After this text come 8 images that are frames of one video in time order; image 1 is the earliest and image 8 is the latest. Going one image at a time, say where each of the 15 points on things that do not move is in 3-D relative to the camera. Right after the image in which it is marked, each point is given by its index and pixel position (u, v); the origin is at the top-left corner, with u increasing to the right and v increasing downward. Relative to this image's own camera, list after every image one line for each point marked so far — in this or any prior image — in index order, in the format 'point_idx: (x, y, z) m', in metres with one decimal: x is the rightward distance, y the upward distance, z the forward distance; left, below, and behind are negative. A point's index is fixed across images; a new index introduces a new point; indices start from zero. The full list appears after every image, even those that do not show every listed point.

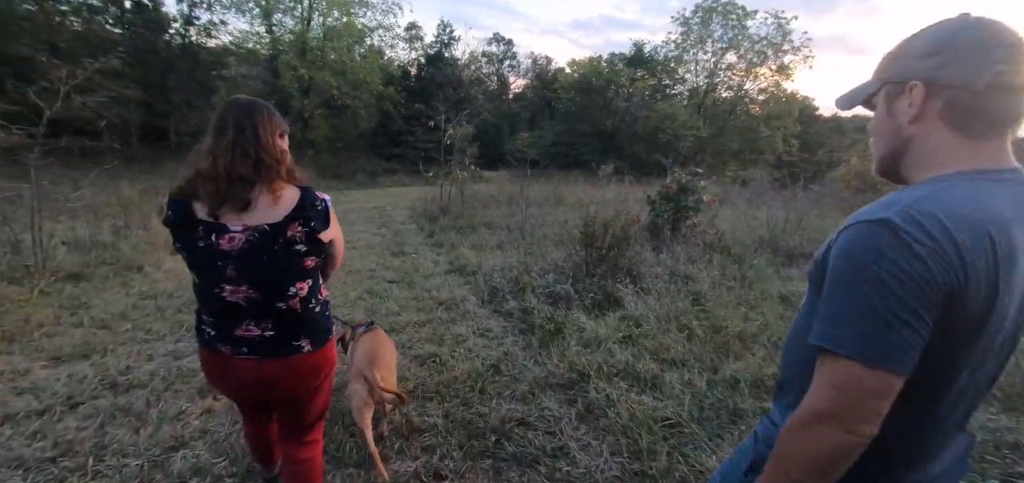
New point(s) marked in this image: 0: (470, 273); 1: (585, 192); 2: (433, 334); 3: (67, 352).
0: (-0.5, -0.4, +5.6) m
1: (+2.5, +1.7, +15.4) m
2: (-0.7, -0.8, +4.0) m
3: (-3.4, -0.8, +3.5) m
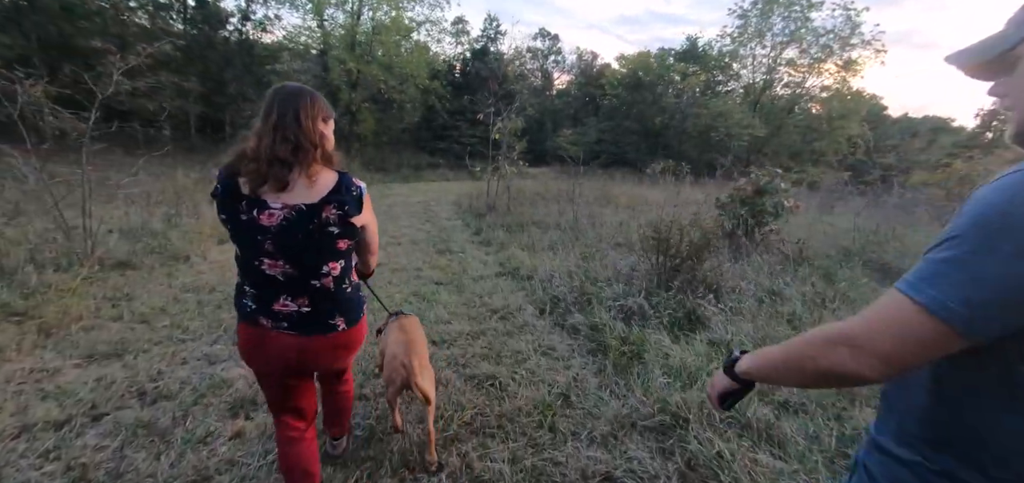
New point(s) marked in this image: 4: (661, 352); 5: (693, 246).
0: (+0.2, -0.4, +5.2) m
1: (+4.0, +1.6, +14.6) m
2: (-0.2, -0.8, +3.5) m
3: (-2.9, -0.8, +3.2) m
4: (+1.0, -0.8, +3.2) m
5: (+1.7, 0.0, +4.3) m
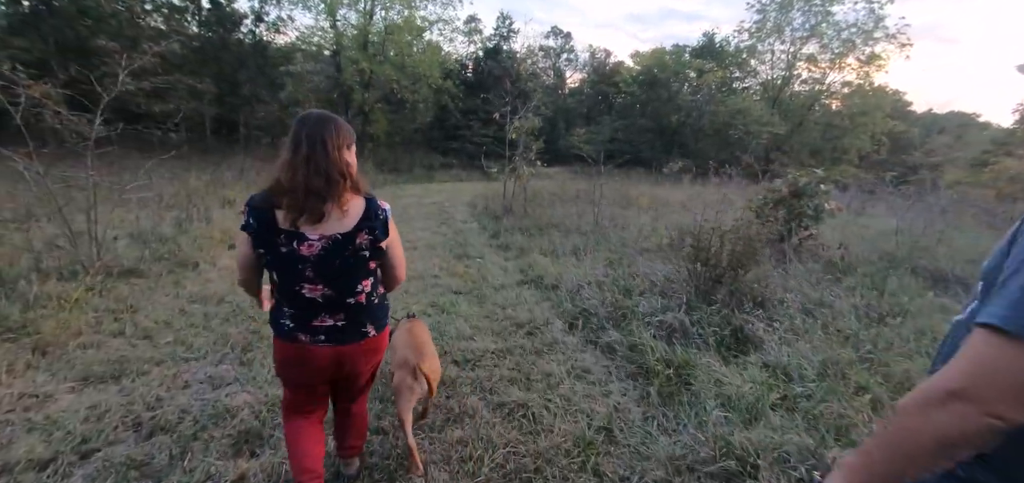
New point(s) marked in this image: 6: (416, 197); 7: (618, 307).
0: (+0.4, -0.5, +4.8) m
1: (+4.5, +1.6, +14.2) m
2: (0.0, -0.9, +3.2) m
3: (-2.7, -0.9, +3.0) m
4: (+1.2, -0.9, +2.8) m
5: (+2.0, -0.1, +3.9) m
6: (-3.1, +1.4, +14.1) m
7: (+0.9, -0.6, +3.8) m
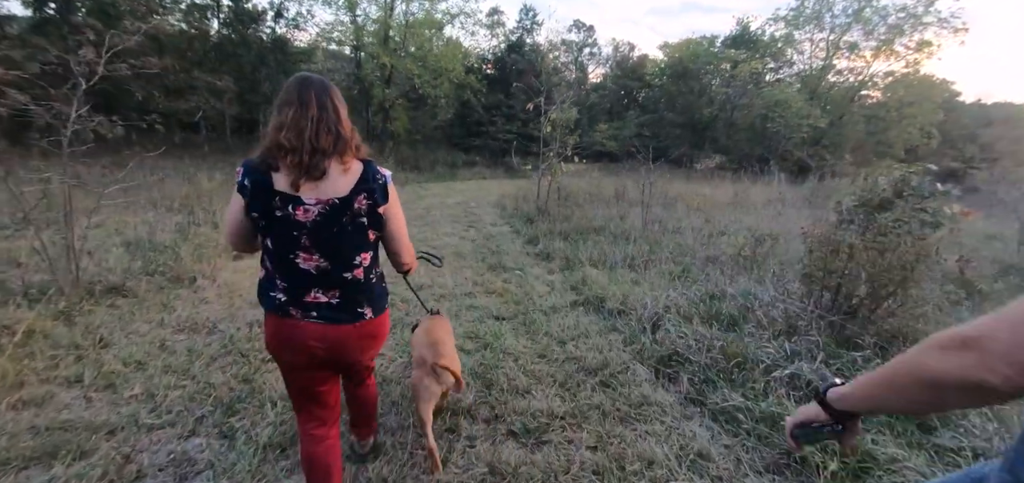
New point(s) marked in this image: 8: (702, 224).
0: (+0.9, -0.6, +3.9) m
1: (+5.3, +1.5, +13.1) m
2: (+0.4, -1.0, +2.2) m
3: (-2.3, -1.0, +2.1) m
4: (+1.6, -1.0, +1.8) m
5: (+2.4, -0.2, +2.9) m
6: (-2.2, +1.3, +13.3) m
7: (+1.3, -0.7, +2.9) m
8: (+3.4, +0.3, +8.0) m
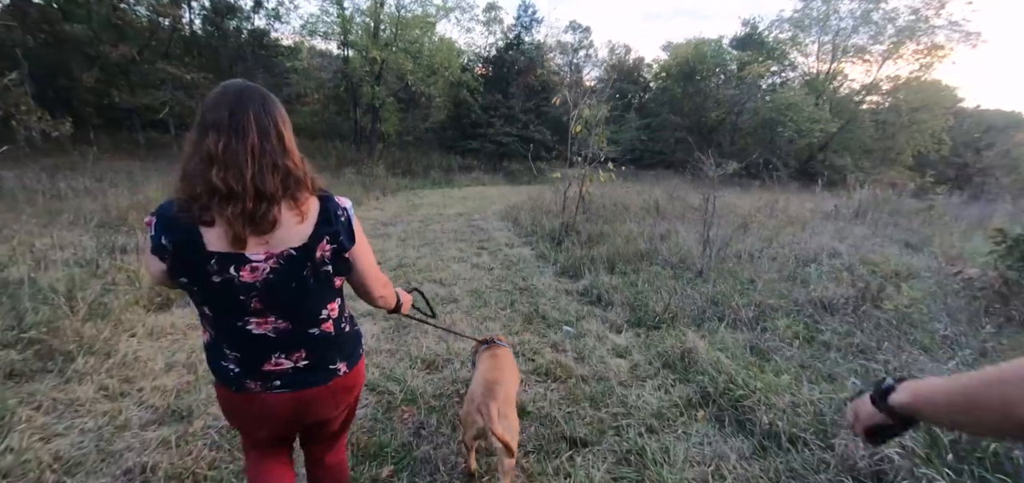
0: (+1.3, -1.0, +2.3) m
1: (+5.6, +1.1, +11.6) m
2: (+0.9, -1.4, +0.6) m
3: (-1.8, -1.3, +0.4) m
4: (+2.1, -1.3, +0.2) m
5: (+2.9, -0.6, +1.3) m
6: (-2.0, +0.9, +11.6) m
7: (+1.8, -1.0, +1.2) m
8: (+3.7, -0.1, +6.5) m
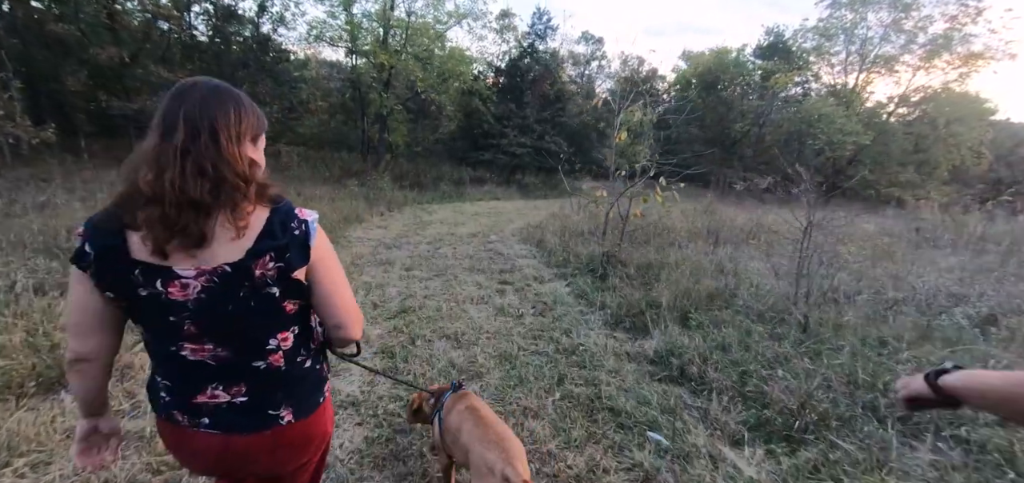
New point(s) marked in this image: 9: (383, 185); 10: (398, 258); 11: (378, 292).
0: (+1.6, -1.3, +0.9) m
1: (+6.0, +0.5, +10.2) m
2: (+1.2, -1.6, -0.8) m
3: (-1.6, -1.6, -0.9) m
4: (+2.4, -1.6, -1.2) m
5: (+3.2, -0.9, -0.1) m
6: (-1.5, +0.4, +10.3) m
7: (+2.1, -1.3, -0.1) m
8: (+4.1, -0.5, +5.1) m
9: (-4.3, +1.9, +15.0) m
10: (-1.7, -0.2, +6.8) m
11: (-1.5, -0.6, +5.1) m
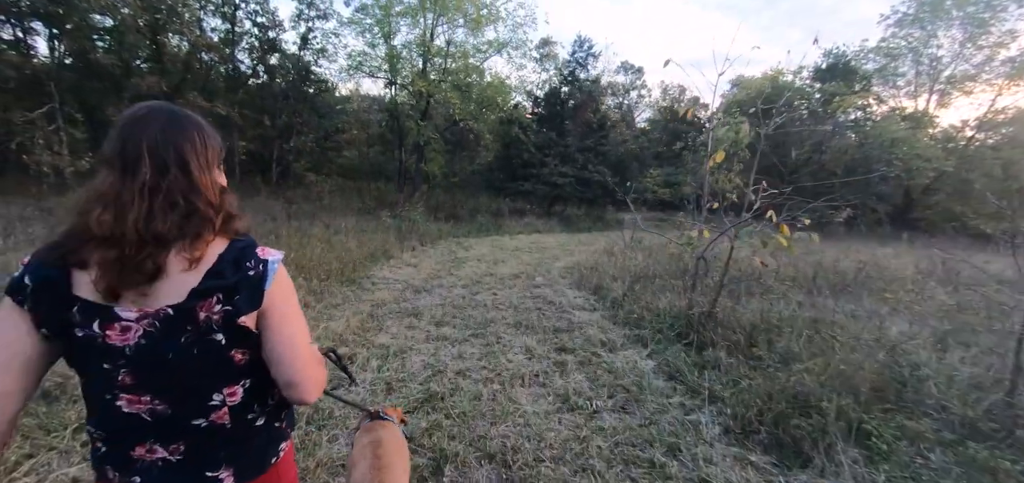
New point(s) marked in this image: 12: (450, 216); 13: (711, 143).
0: (+1.8, -1.5, -0.6) m
1: (+6.9, -0.4, +8.4) m
2: (+1.3, -1.7, -2.3) m
3: (-1.5, -1.6, -2.2) m
4: (+2.4, -1.7, -2.8) m
5: (+3.3, -1.0, -1.7) m
6: (-0.6, -0.4, +9.1) m
7: (+2.2, -1.5, -1.7) m
8: (+4.6, -1.0, +3.4) m
9: (-3.0, +0.8, +14.1) m
10: (-1.0, -0.8, +5.6) m
11: (-1.0, -1.0, +3.8) m
12: (-2.4, +1.0, +17.8) m
13: (+2.2, +1.3, +5.4) m
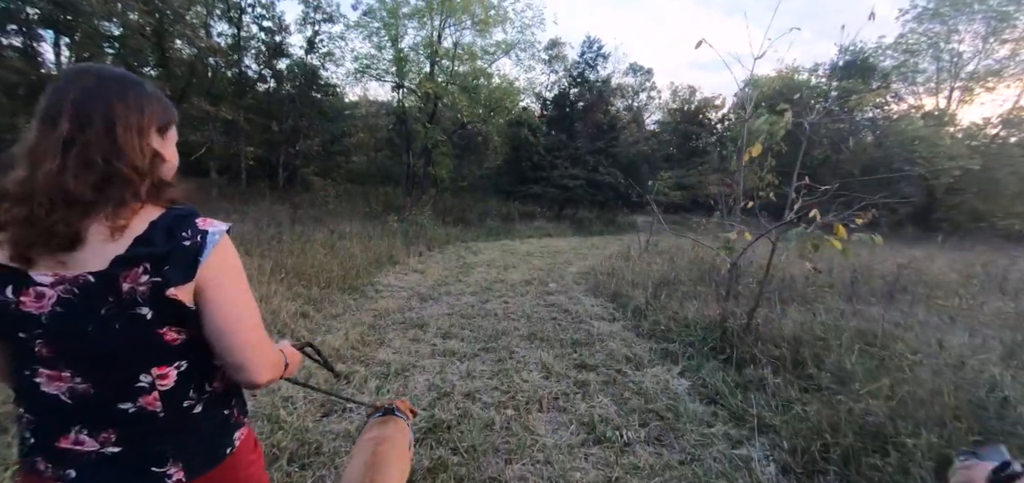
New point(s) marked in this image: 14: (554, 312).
0: (+1.9, -1.5, -1.1) m
1: (+7.1, -0.4, +7.8) m
2: (+1.3, -1.7, -2.7) m
3: (-1.5, -1.6, -2.6) m
4: (+2.4, -1.6, -3.2) m
5: (+3.3, -1.0, -2.2) m
6: (-0.4, -0.5, +8.7) m
7: (+2.2, -1.4, -2.2) m
8: (+4.7, -1.0, +2.9) m
9: (-2.7, +0.7, +13.7) m
10: (-0.9, -0.9, +5.2) m
11: (-0.9, -1.1, +3.4) m
12: (-2.0, +0.8, +17.5) m
13: (+2.4, +1.2, +5.0) m
14: (+0.5, -0.9, +5.5) m
